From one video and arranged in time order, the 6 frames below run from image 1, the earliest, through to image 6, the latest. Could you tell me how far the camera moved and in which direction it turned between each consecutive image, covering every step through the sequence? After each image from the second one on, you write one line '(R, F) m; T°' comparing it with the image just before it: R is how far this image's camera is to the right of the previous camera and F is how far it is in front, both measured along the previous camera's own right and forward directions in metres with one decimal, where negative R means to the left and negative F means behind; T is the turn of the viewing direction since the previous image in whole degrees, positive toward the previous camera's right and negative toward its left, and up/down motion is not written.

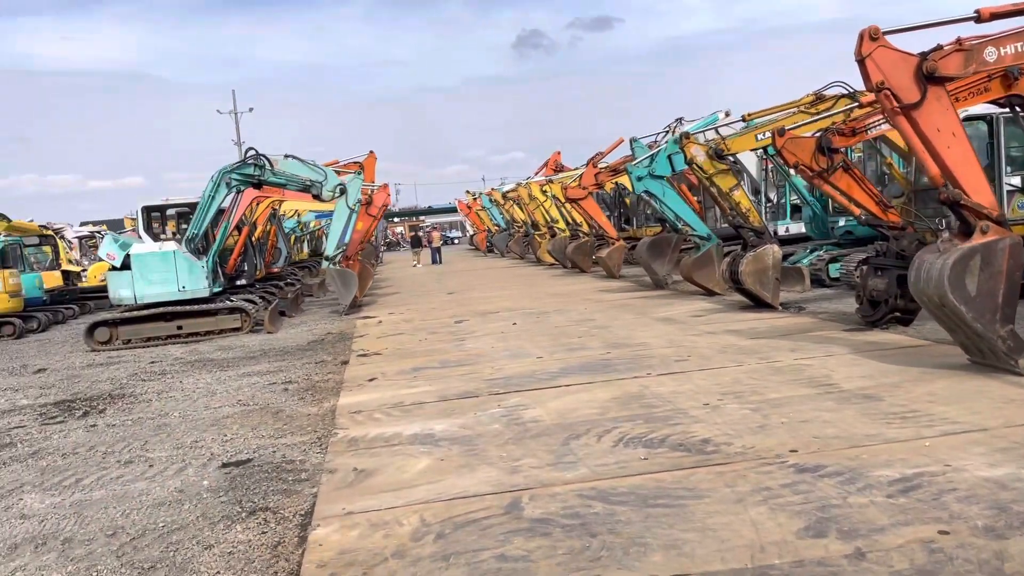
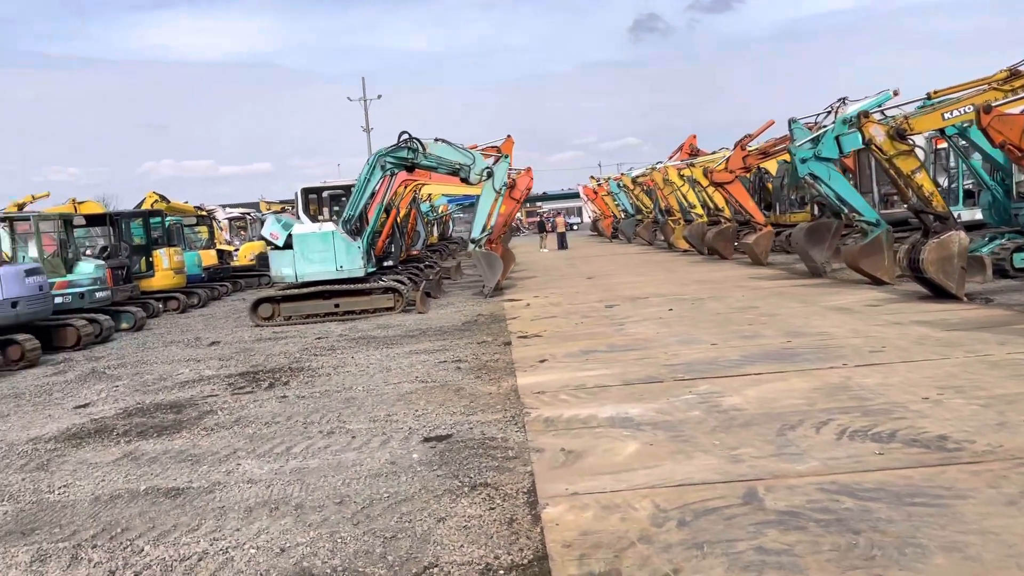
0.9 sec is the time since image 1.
(-0.6, +0.1) m; -8°
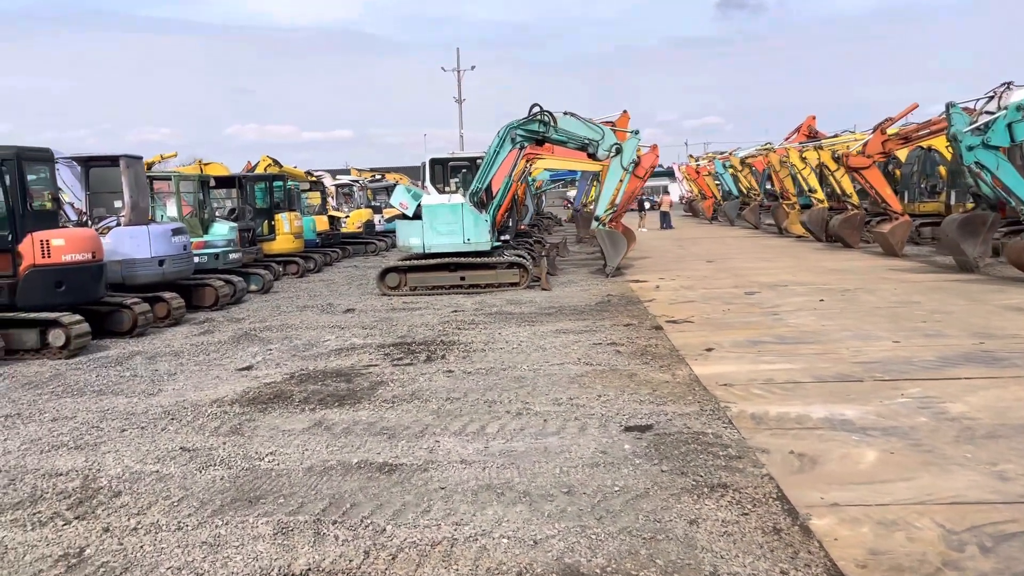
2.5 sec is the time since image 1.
(-0.9, +0.2) m; -5°
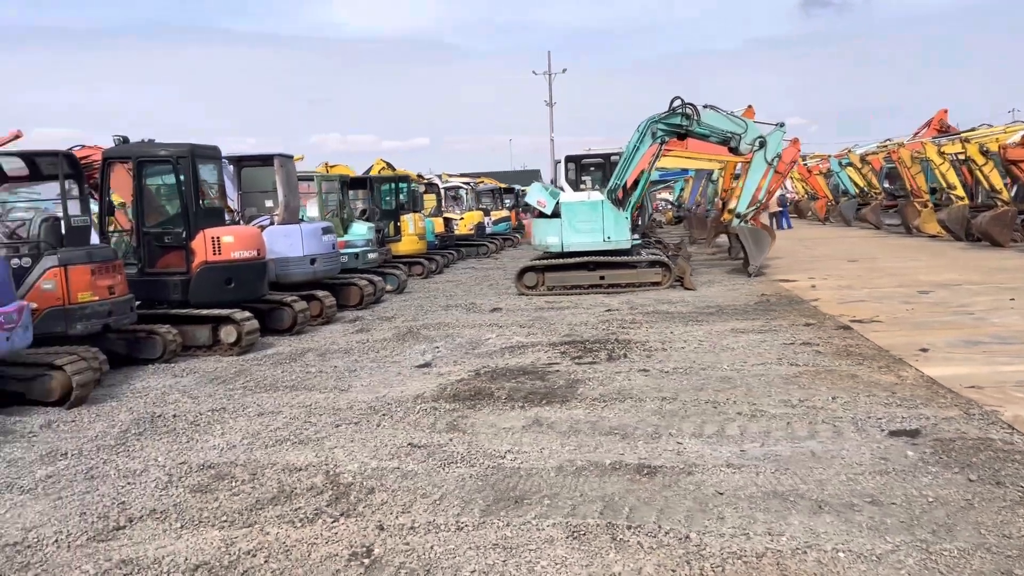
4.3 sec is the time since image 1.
(-1.0, +0.3) m; -5°
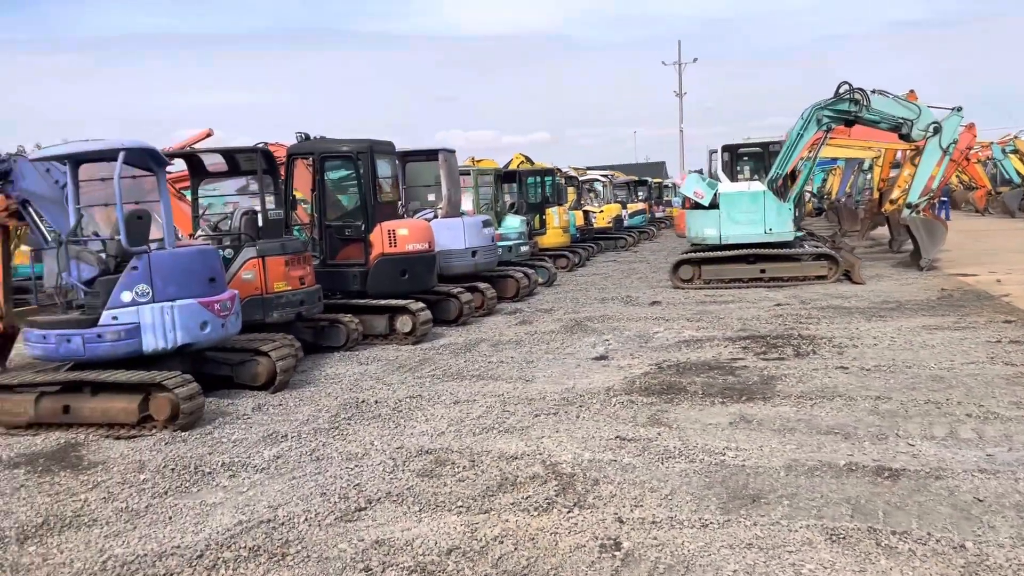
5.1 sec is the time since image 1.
(-0.5, 0.0) m; -8°
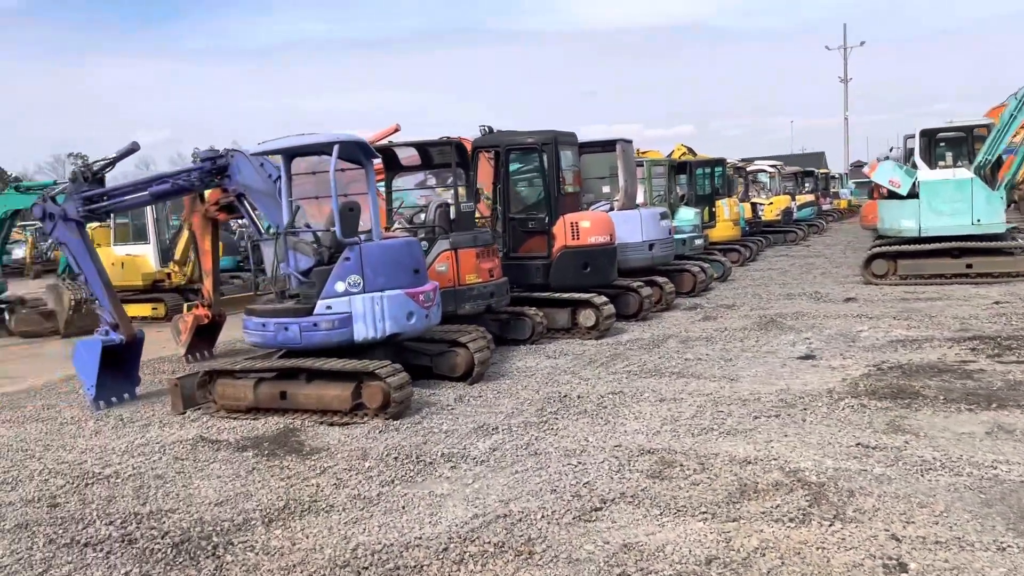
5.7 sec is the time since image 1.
(-0.5, +0.2) m; -10°
